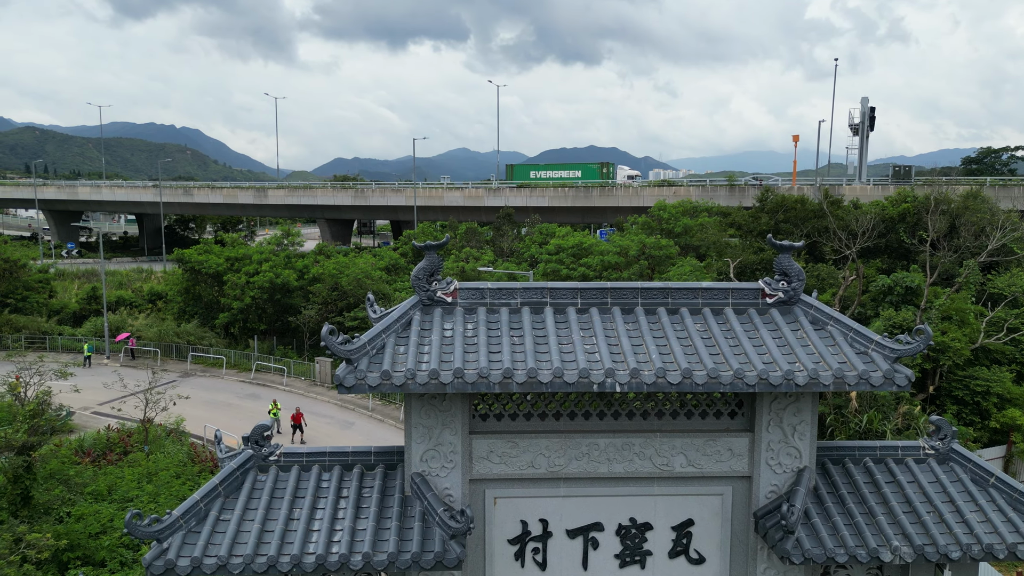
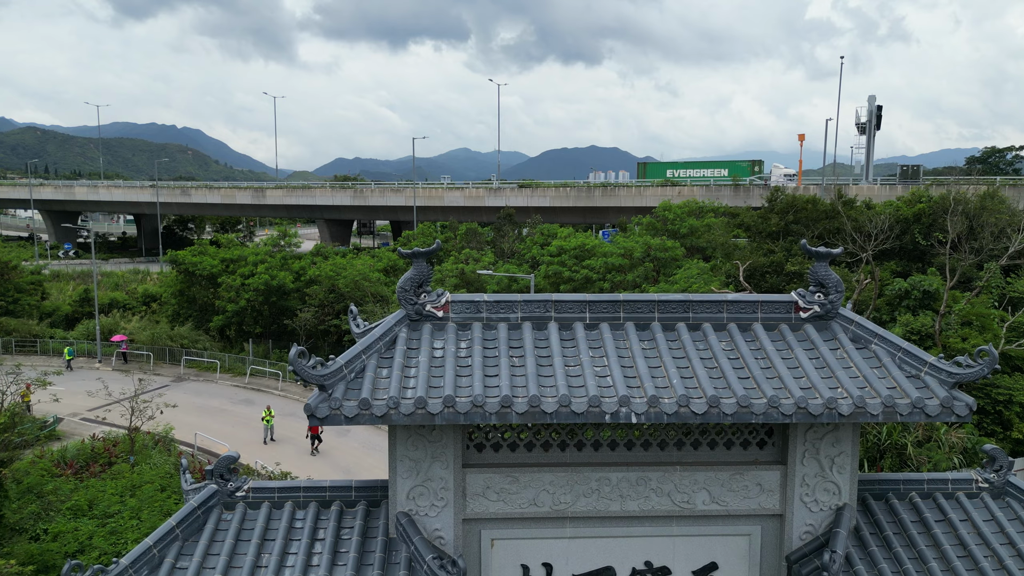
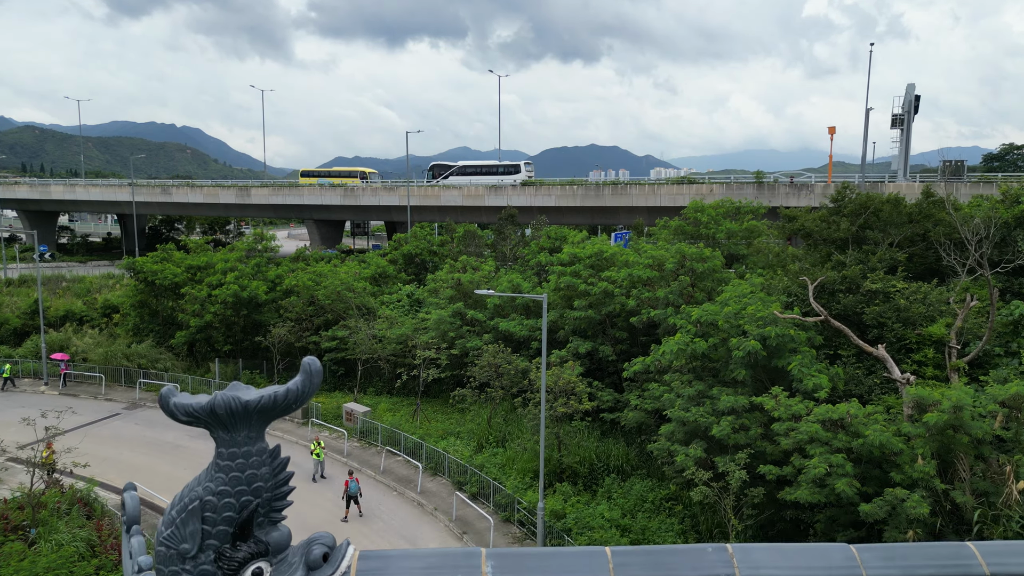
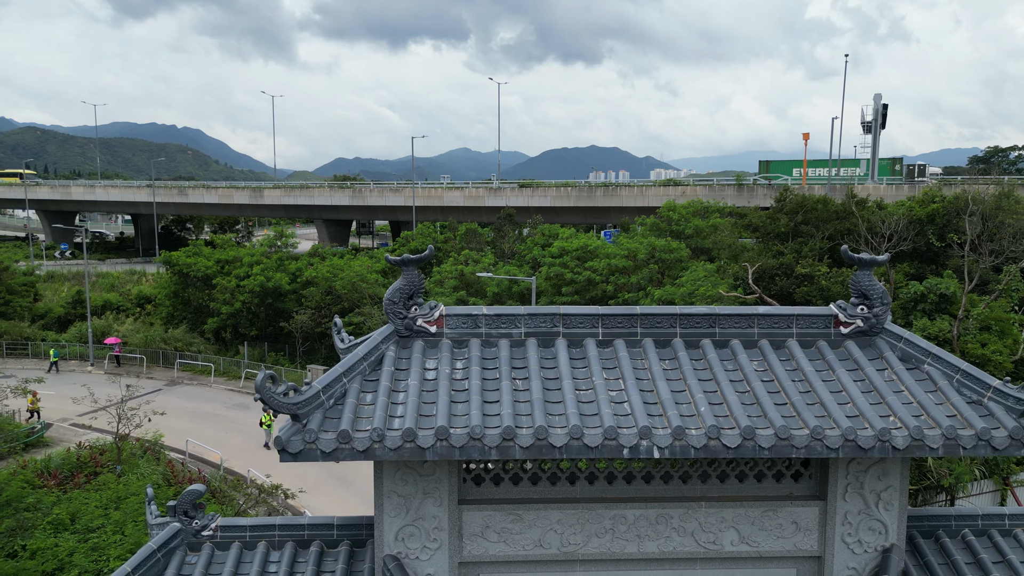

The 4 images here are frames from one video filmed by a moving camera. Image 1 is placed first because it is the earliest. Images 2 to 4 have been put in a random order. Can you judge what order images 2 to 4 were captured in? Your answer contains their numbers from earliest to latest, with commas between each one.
2, 4, 3
